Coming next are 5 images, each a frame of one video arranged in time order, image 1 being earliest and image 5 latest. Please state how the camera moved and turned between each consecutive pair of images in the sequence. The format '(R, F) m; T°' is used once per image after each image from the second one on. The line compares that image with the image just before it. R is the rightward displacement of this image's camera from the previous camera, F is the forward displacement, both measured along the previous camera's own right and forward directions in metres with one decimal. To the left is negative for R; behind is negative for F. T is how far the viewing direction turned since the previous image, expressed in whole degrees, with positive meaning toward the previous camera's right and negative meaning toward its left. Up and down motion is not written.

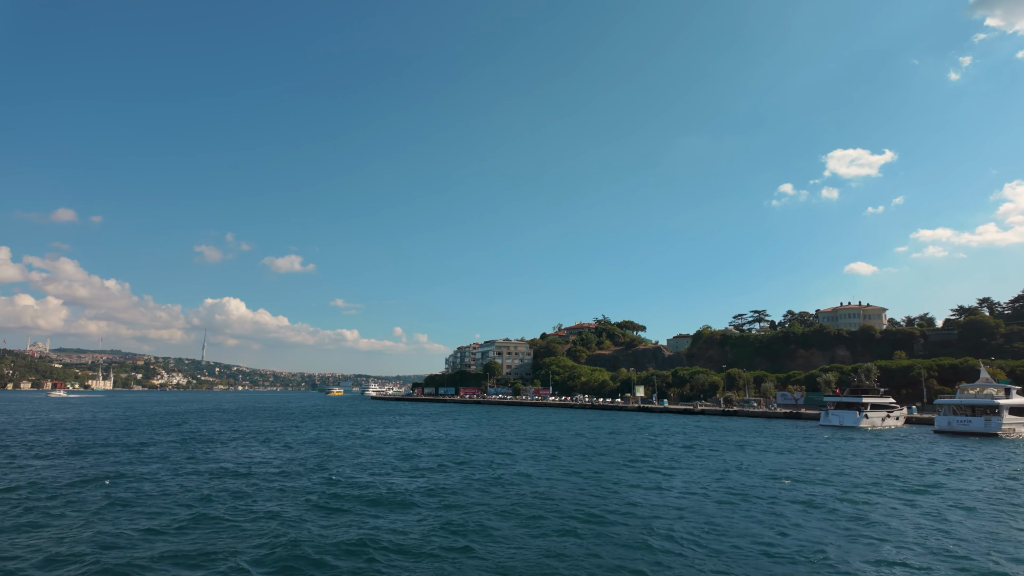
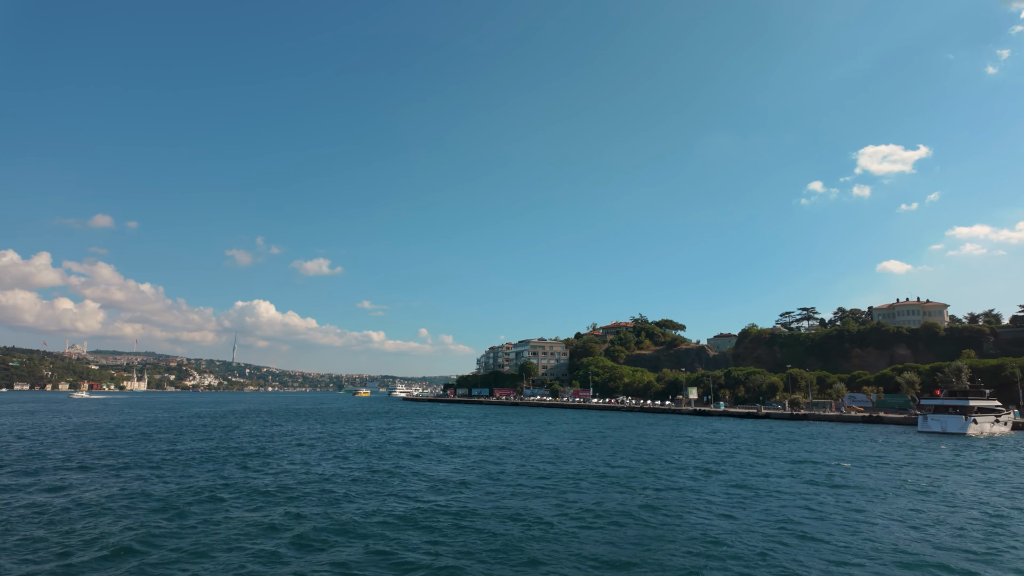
(-2.6, +4.1) m; -3°
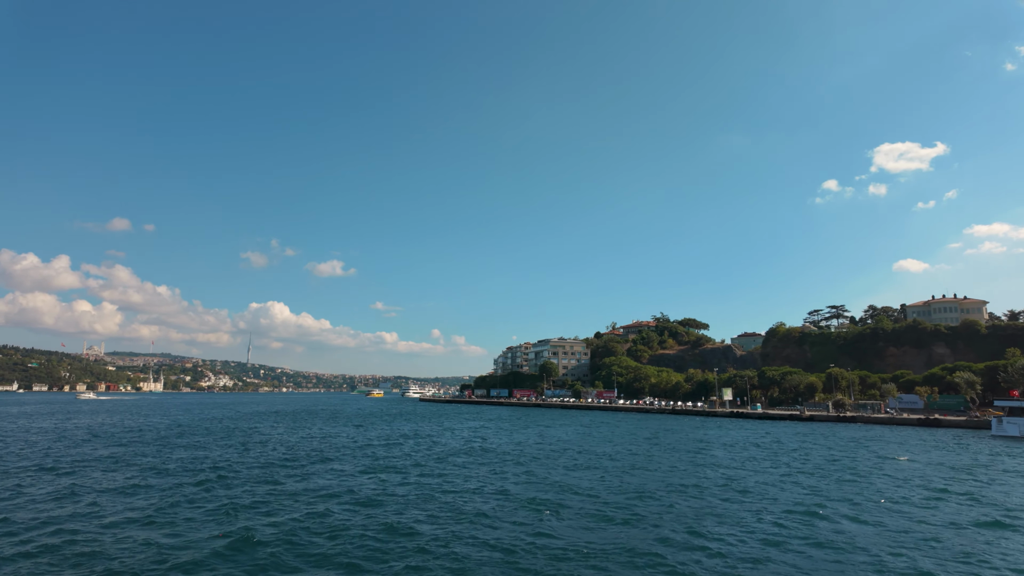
(-1.6, +2.9) m; -1°
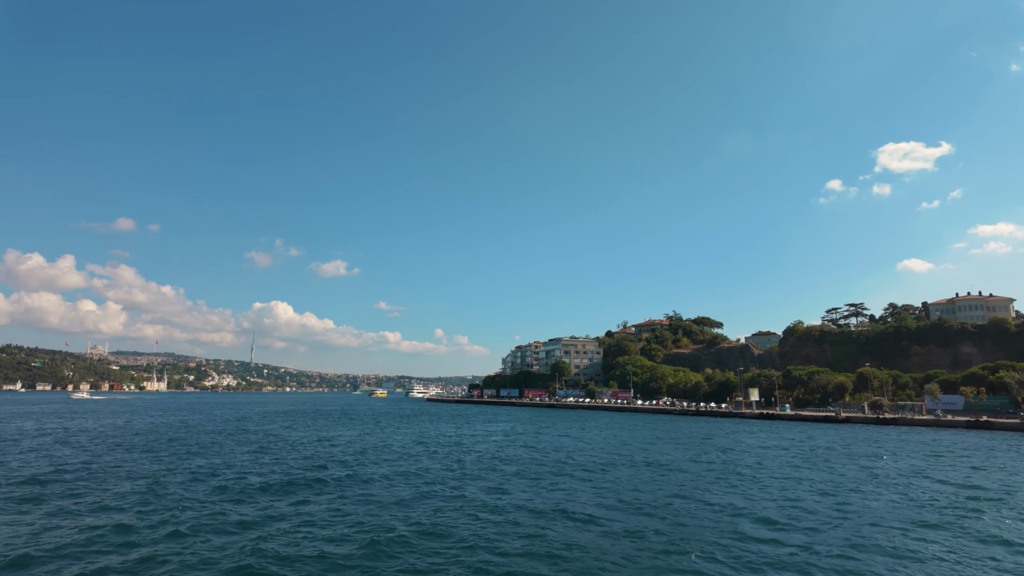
(-1.4, +3.0) m; 0°
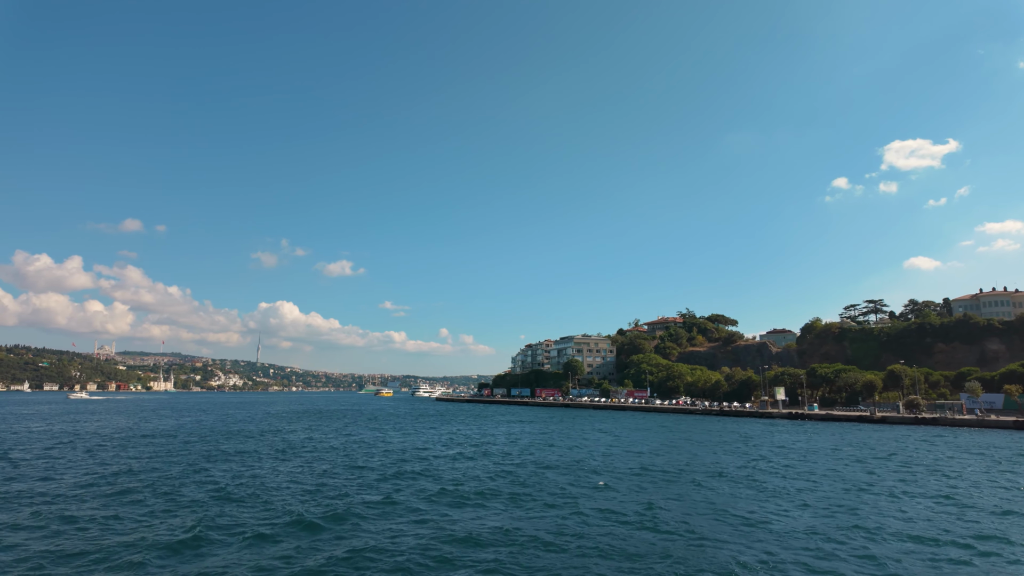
(-1.2, +2.2) m; -1°
